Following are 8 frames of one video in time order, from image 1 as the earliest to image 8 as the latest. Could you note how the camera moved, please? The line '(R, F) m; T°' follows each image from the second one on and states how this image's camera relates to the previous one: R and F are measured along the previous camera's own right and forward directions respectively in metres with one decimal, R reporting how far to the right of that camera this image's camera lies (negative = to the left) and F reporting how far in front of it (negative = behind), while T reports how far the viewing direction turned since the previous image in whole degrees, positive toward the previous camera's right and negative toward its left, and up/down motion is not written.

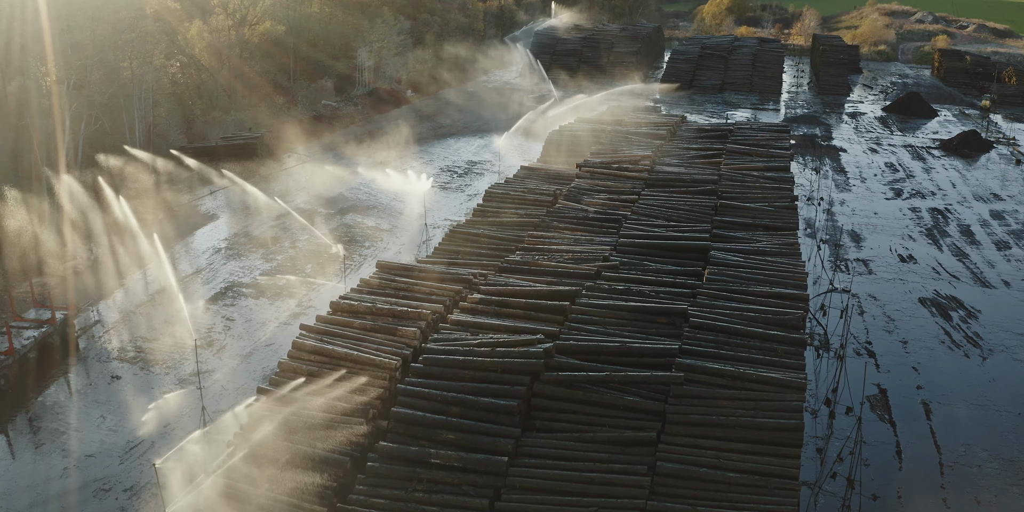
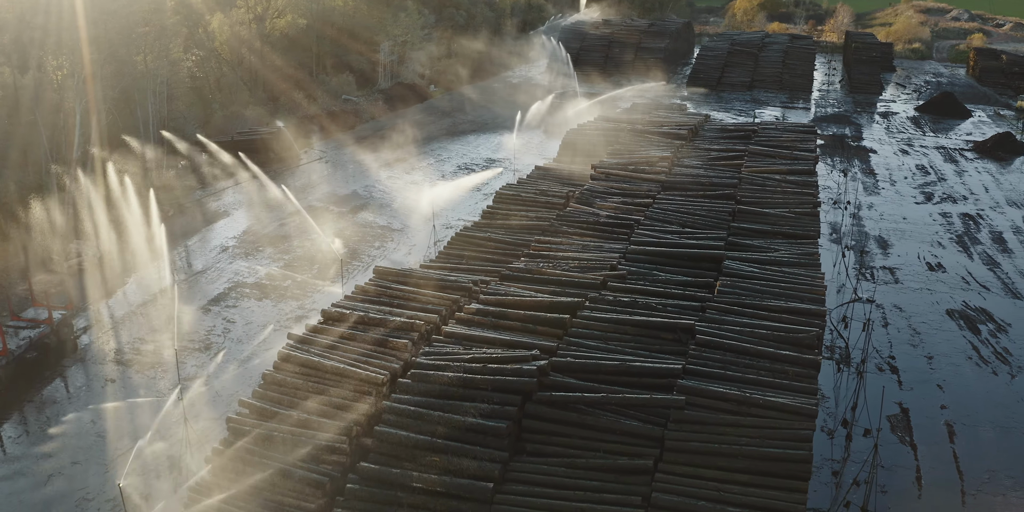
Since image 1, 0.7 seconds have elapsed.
(+0.3, +0.4) m; -2°
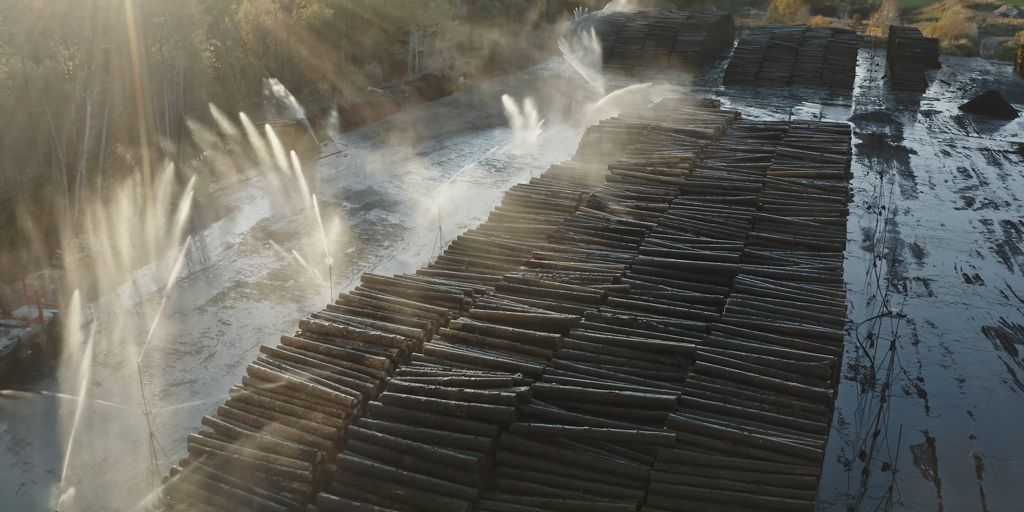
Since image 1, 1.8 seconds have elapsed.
(+0.5, +0.6) m; -3°
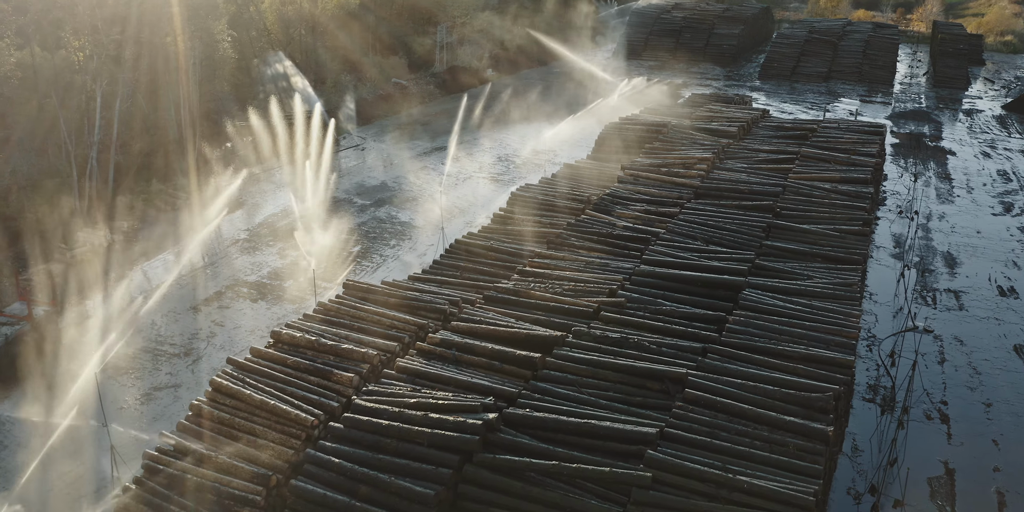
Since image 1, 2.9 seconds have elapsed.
(+0.5, +0.6) m; -2°
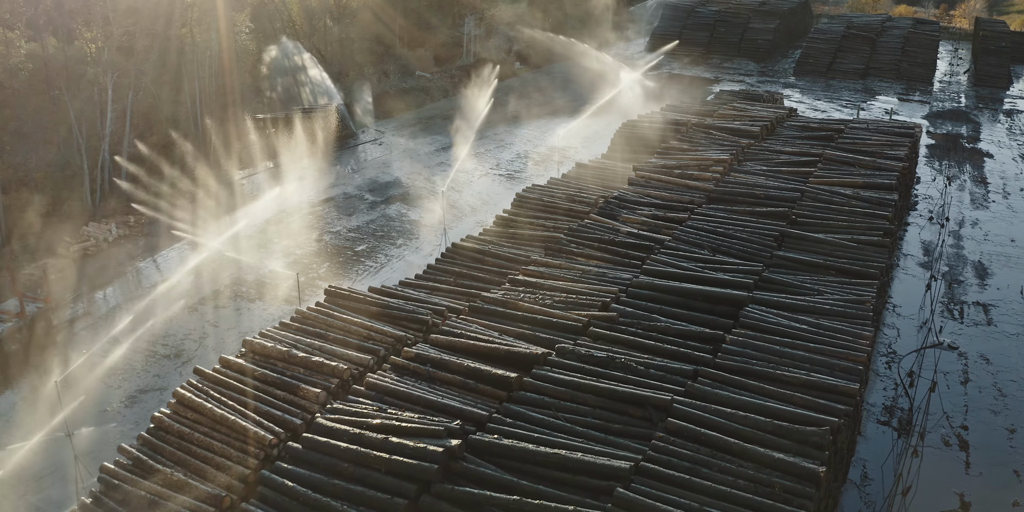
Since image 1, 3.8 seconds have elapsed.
(+0.5, +0.5) m; -2°
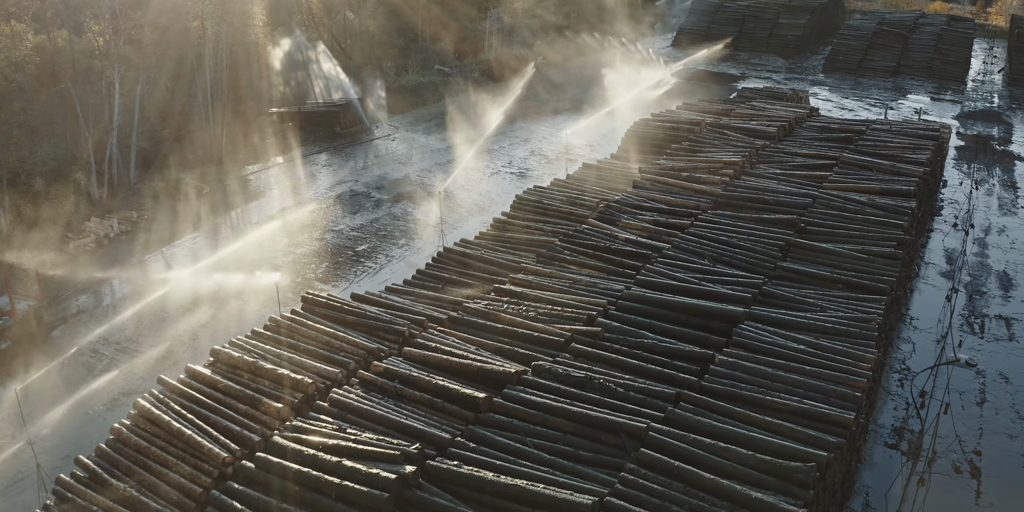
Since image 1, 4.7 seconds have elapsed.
(+0.5, +0.4) m; -2°
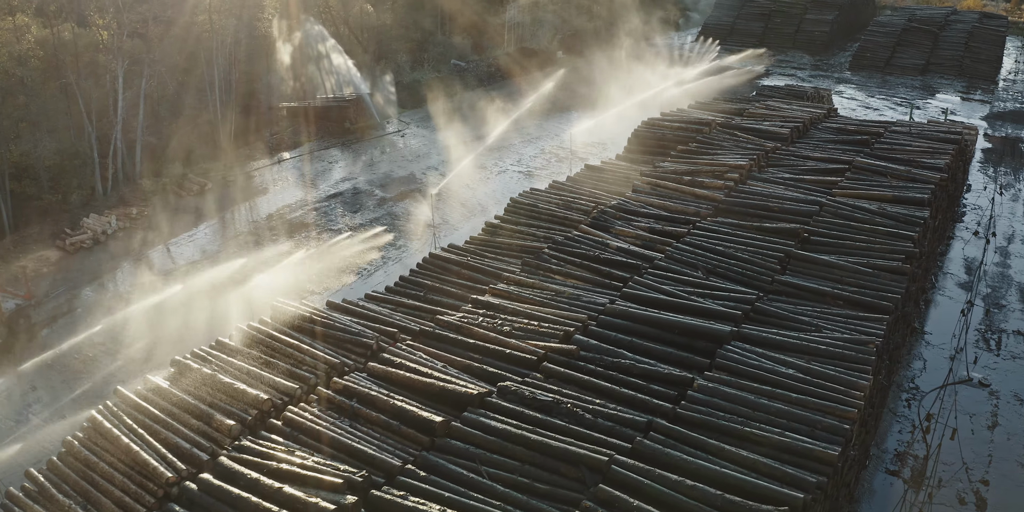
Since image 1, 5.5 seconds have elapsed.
(+0.5, +0.5) m; -2°
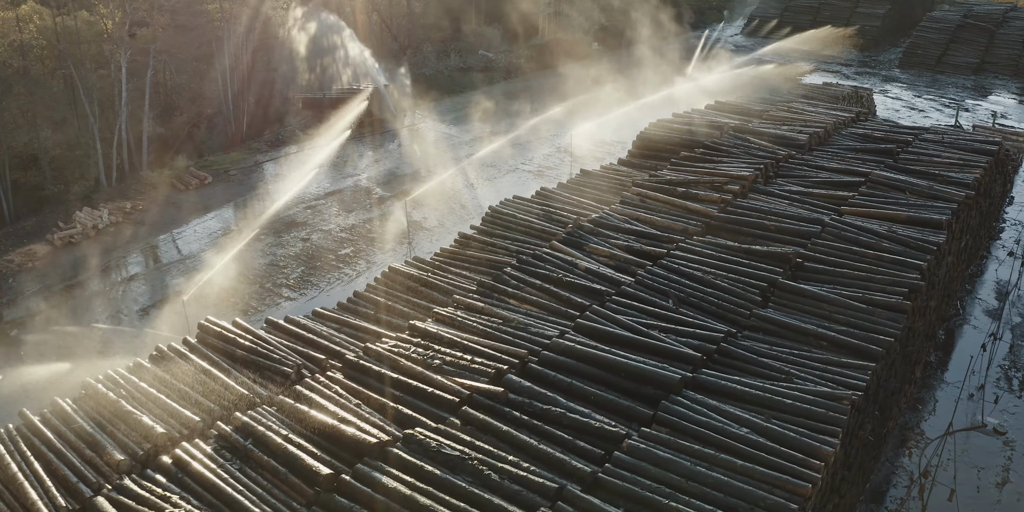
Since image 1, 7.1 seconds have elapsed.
(+1.1, +0.9) m; -3°
